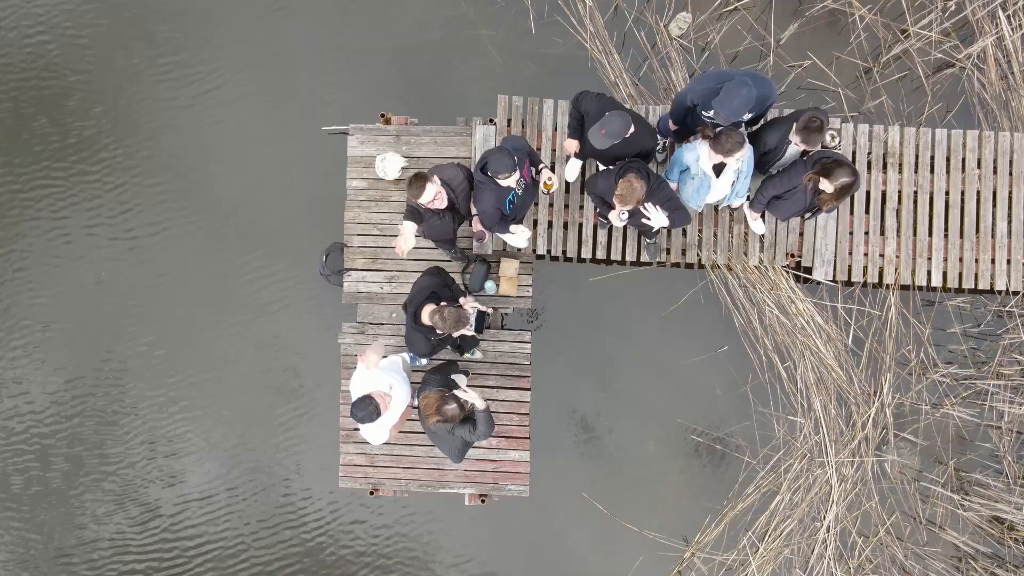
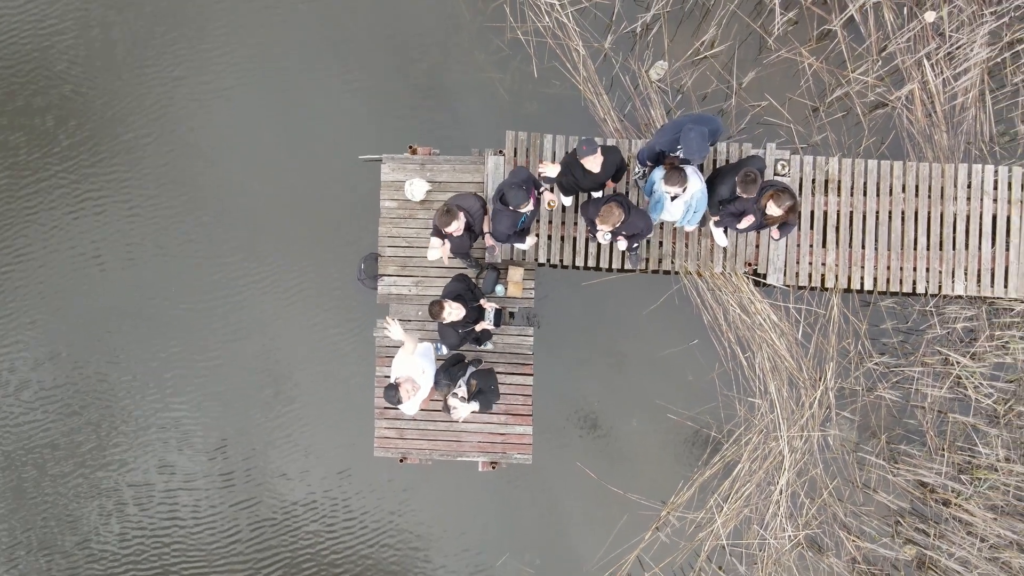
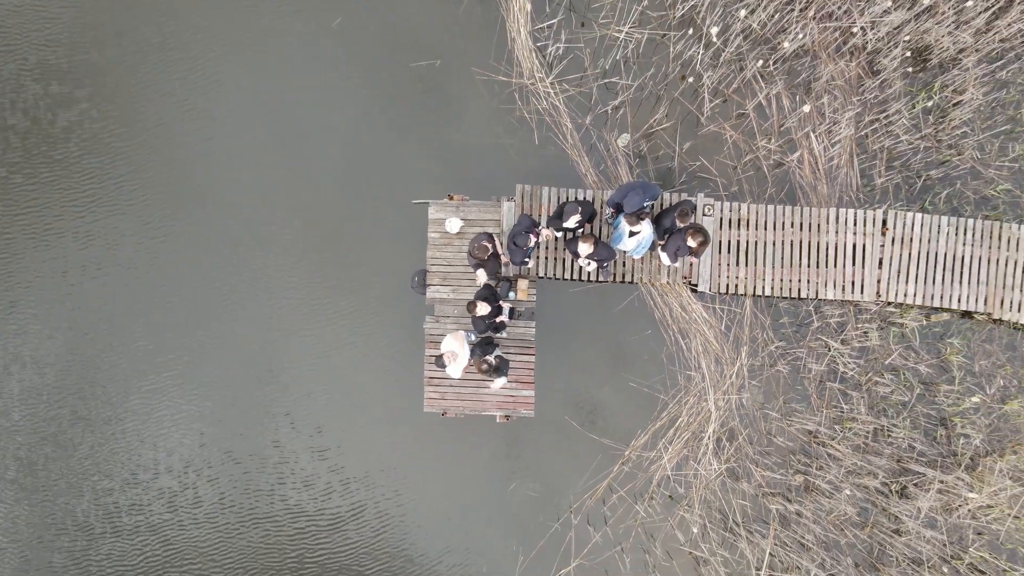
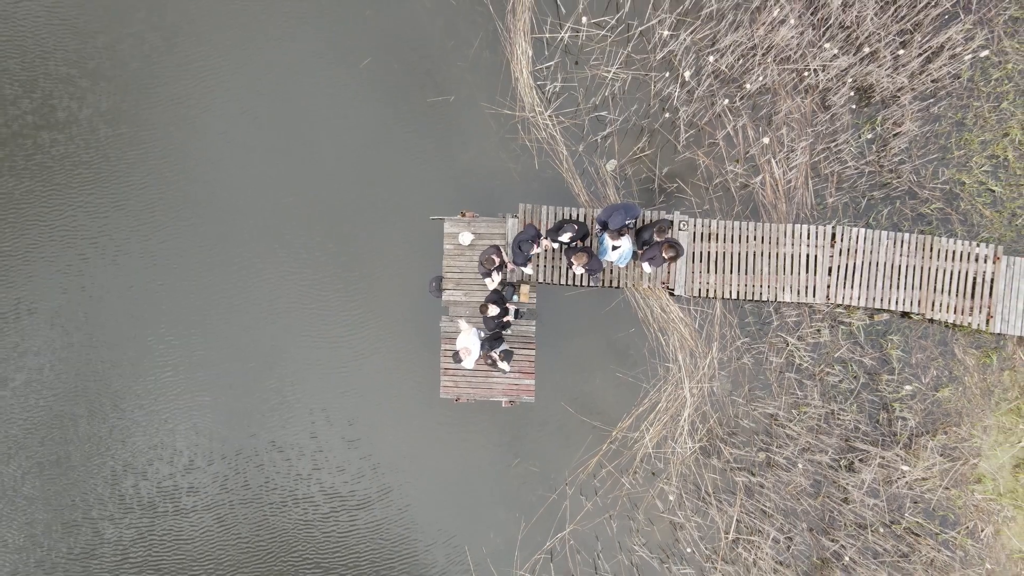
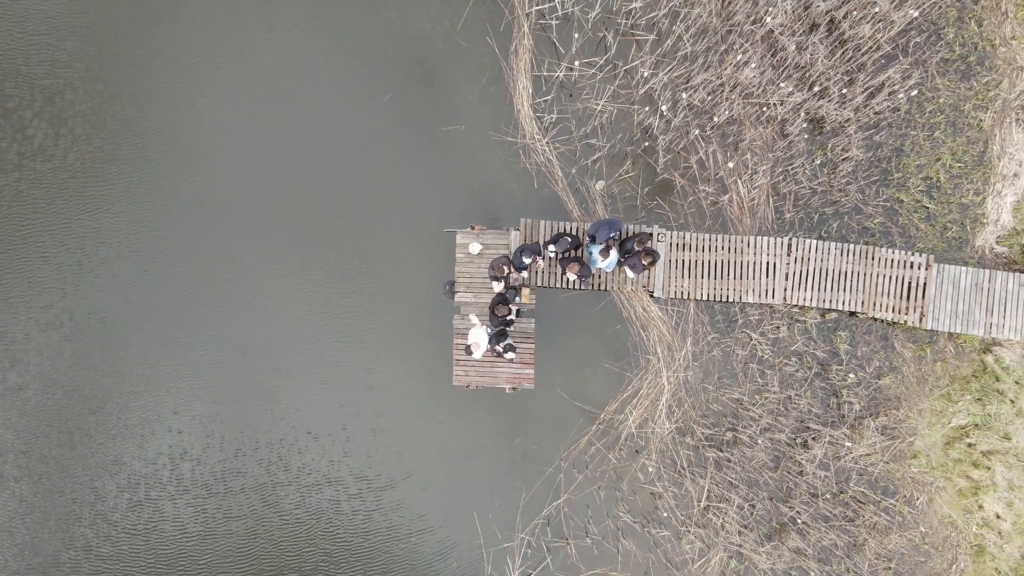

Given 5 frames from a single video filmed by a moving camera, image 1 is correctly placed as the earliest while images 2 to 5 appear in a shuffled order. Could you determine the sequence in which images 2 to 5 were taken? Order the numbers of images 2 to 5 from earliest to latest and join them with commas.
2, 3, 4, 5
